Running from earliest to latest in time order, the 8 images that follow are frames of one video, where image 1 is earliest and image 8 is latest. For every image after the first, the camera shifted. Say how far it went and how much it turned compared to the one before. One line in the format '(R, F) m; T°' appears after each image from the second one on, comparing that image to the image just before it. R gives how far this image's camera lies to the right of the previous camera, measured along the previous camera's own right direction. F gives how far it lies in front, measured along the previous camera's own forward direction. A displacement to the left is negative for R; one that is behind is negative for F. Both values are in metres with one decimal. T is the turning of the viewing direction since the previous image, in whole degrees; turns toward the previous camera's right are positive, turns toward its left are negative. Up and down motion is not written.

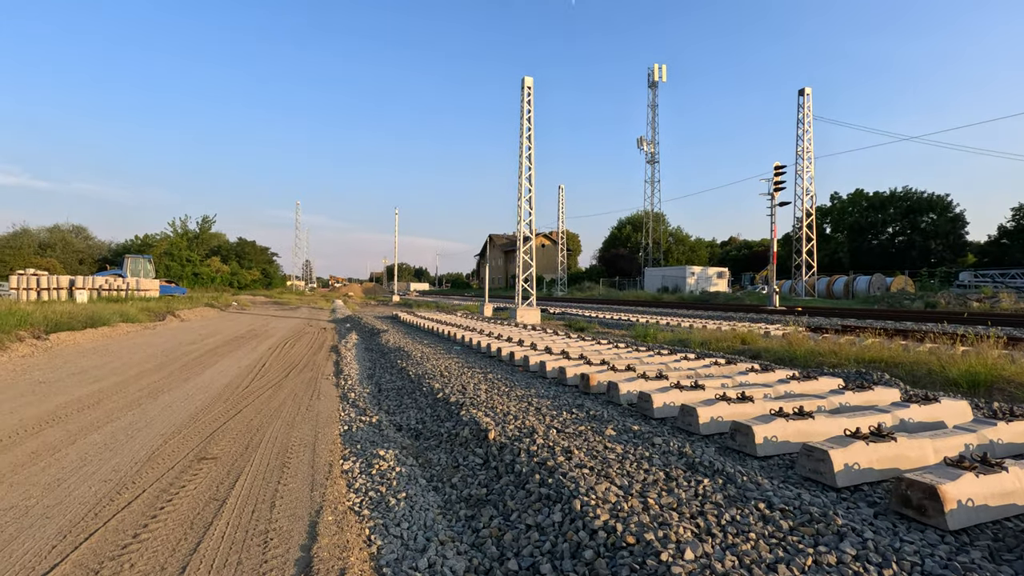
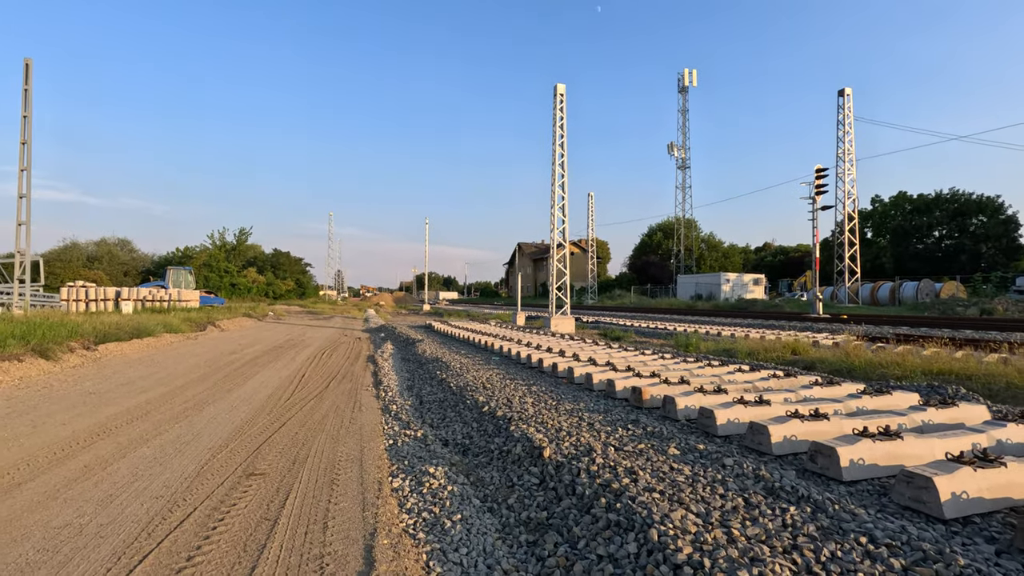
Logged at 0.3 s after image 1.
(-0.3, +0.2) m; -3°
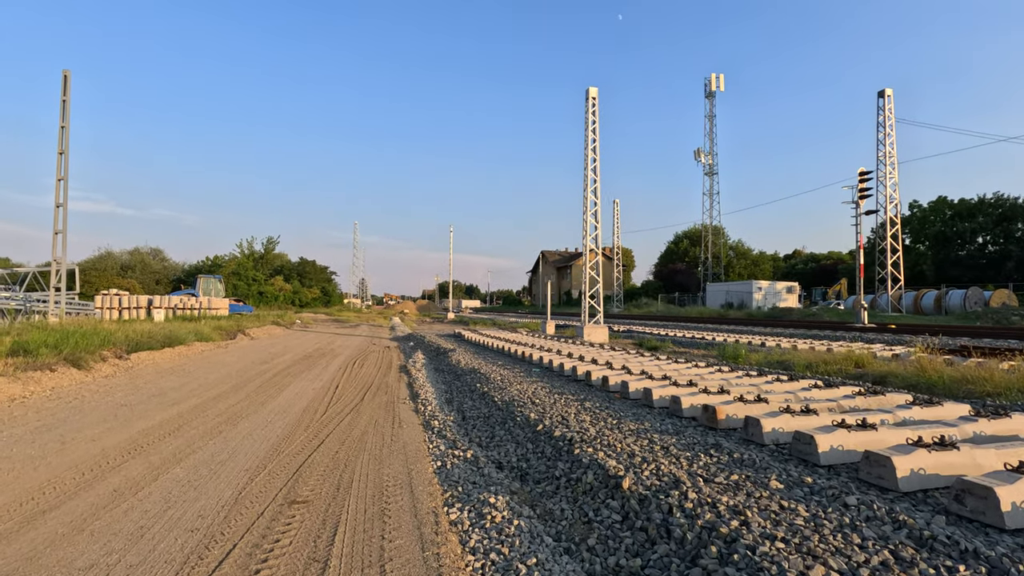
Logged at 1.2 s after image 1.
(-0.5, +0.6) m; -2°
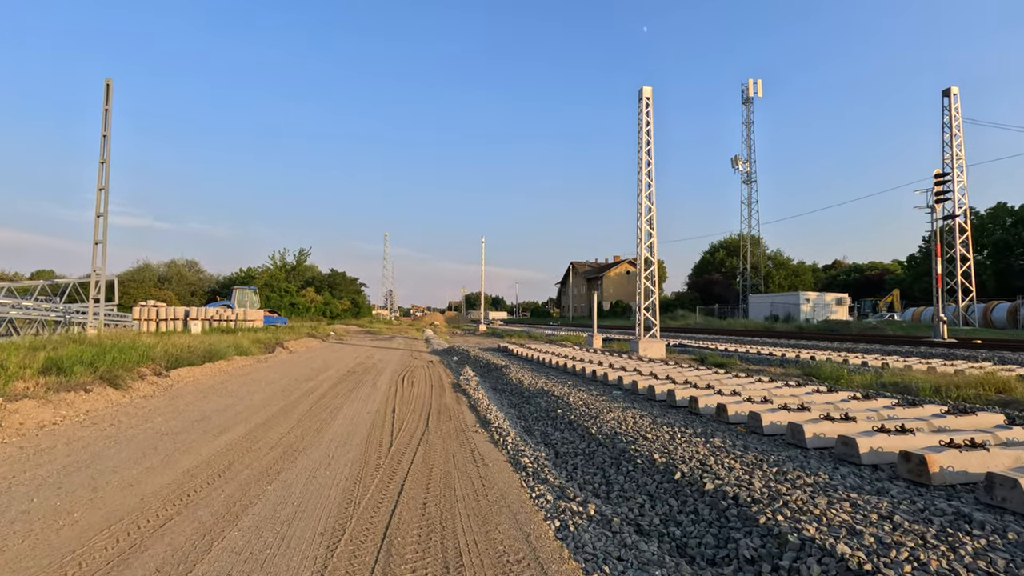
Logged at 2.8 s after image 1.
(-1.1, +1.4) m; -3°
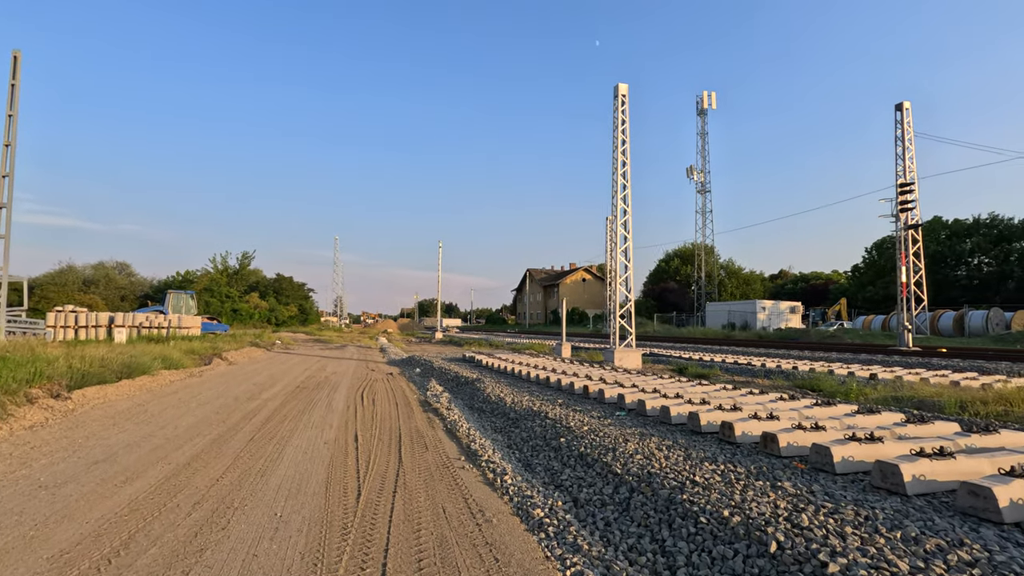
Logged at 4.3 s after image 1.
(-0.6, +1.7) m; +5°
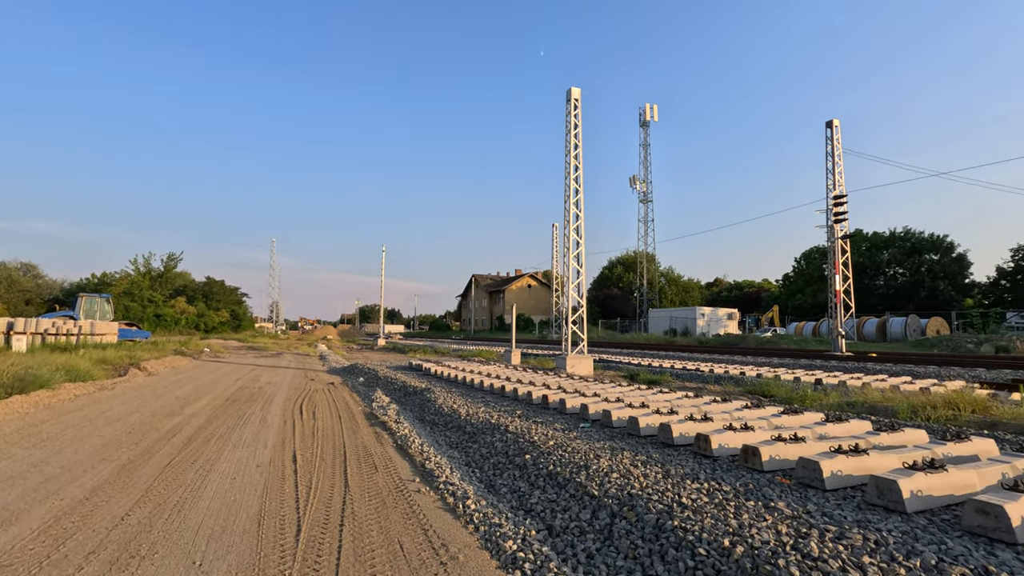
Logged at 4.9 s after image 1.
(-0.2, +0.7) m; +6°
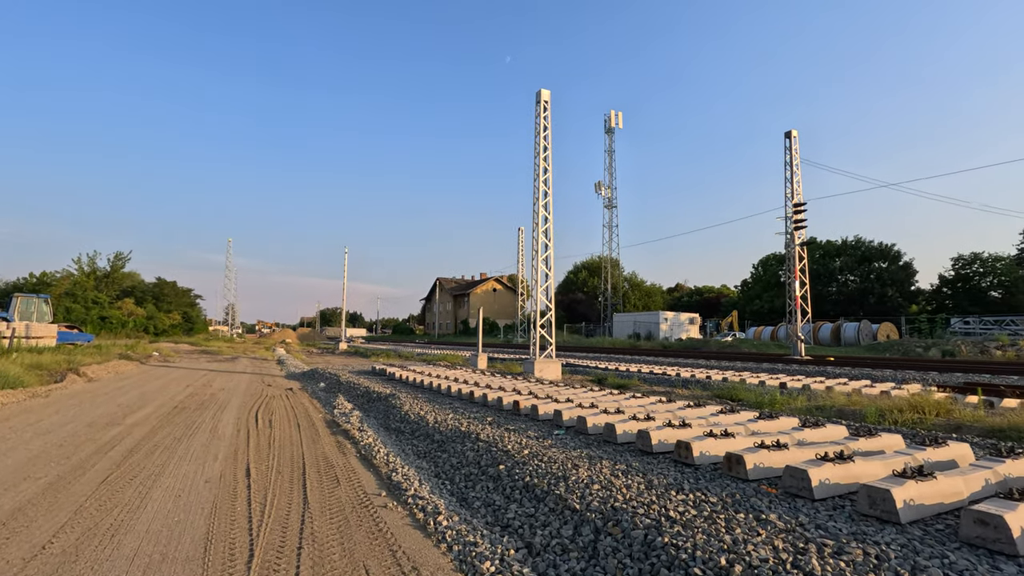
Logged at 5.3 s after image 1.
(-0.1, +0.4) m; +4°
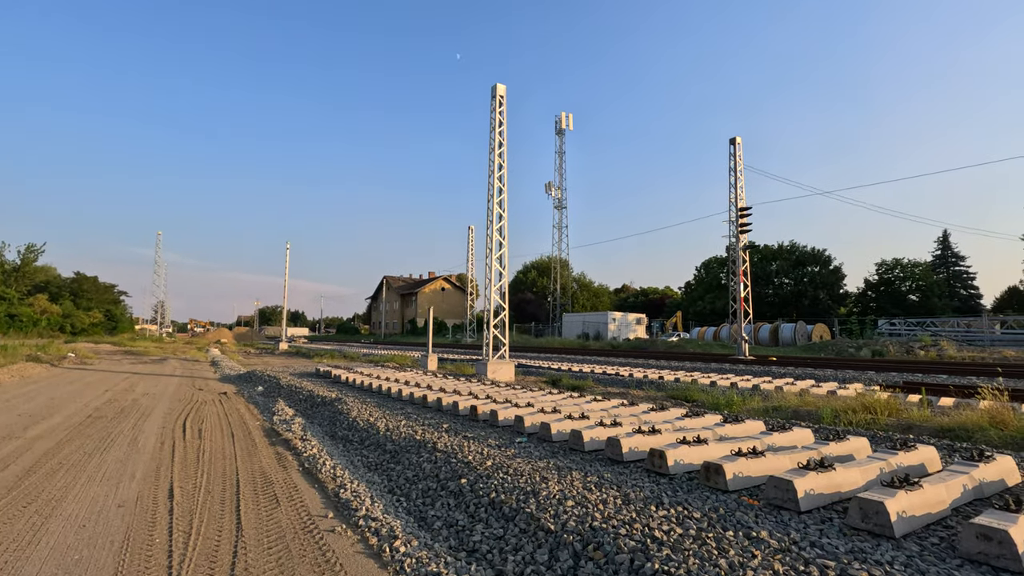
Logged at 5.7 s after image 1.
(-0.2, +0.5) m; +6°
